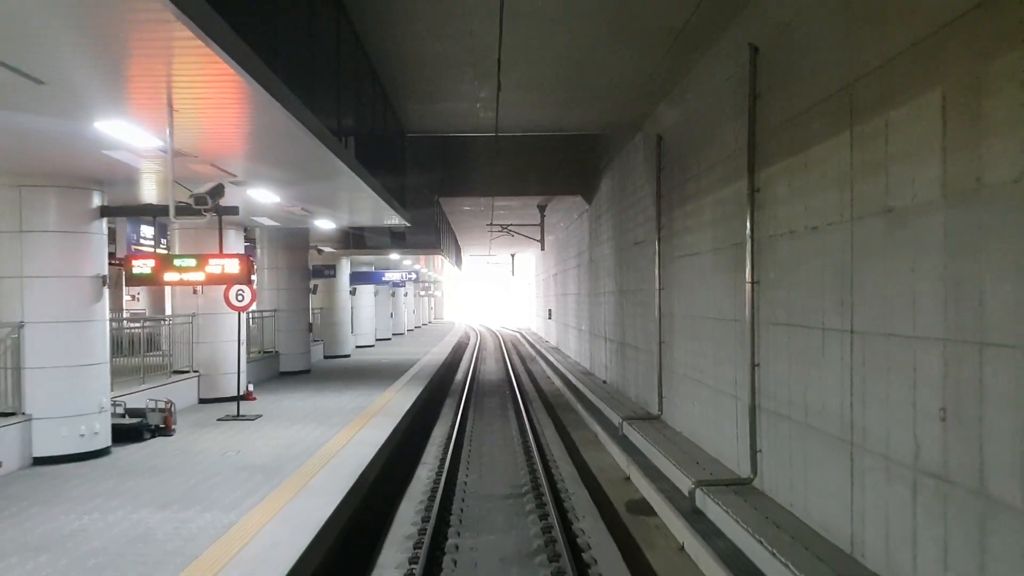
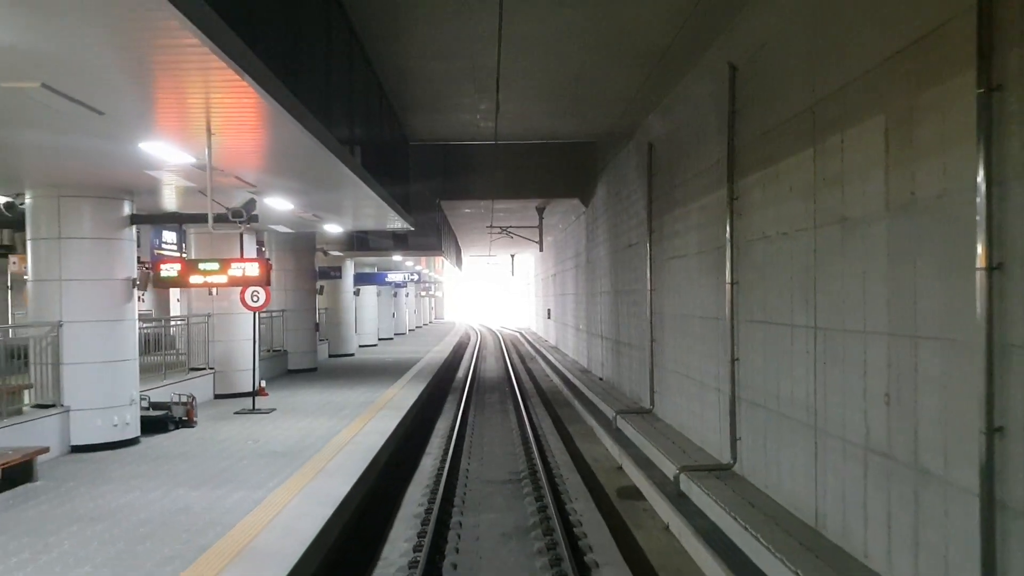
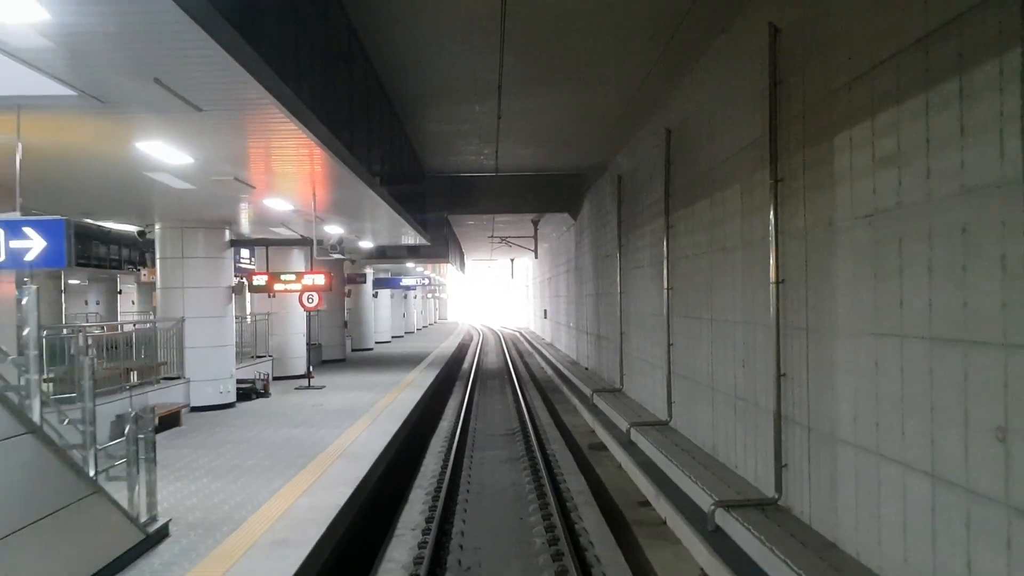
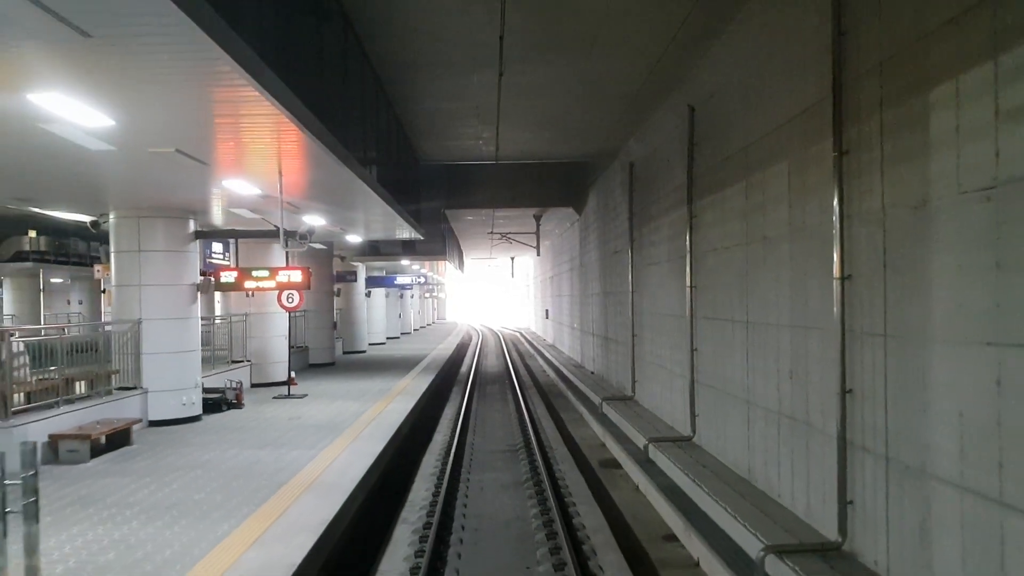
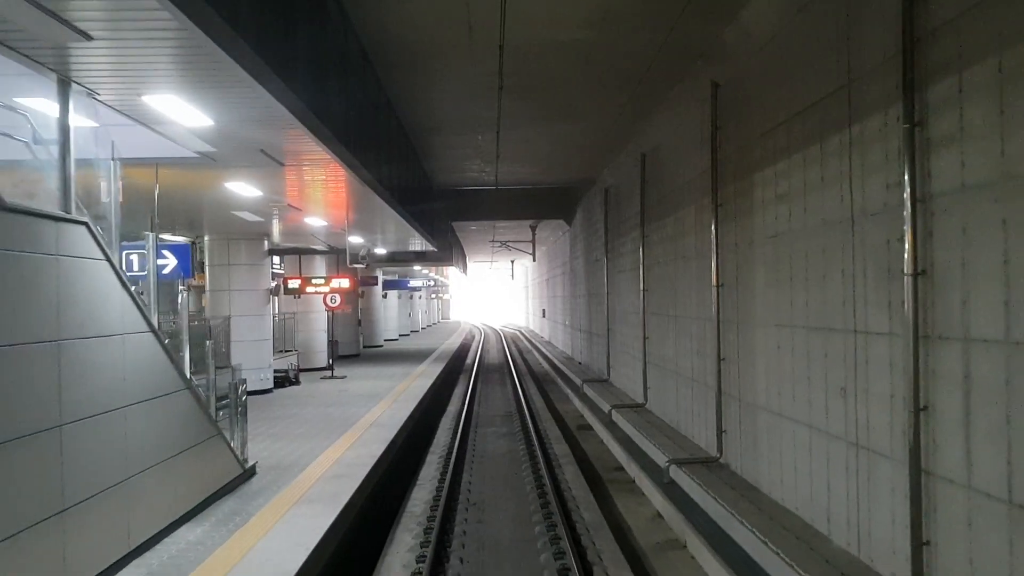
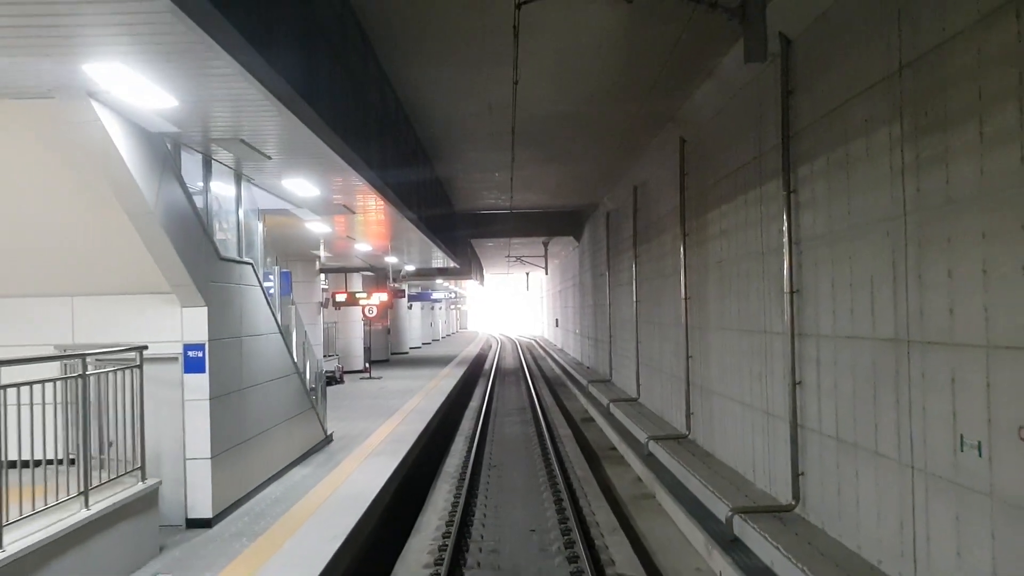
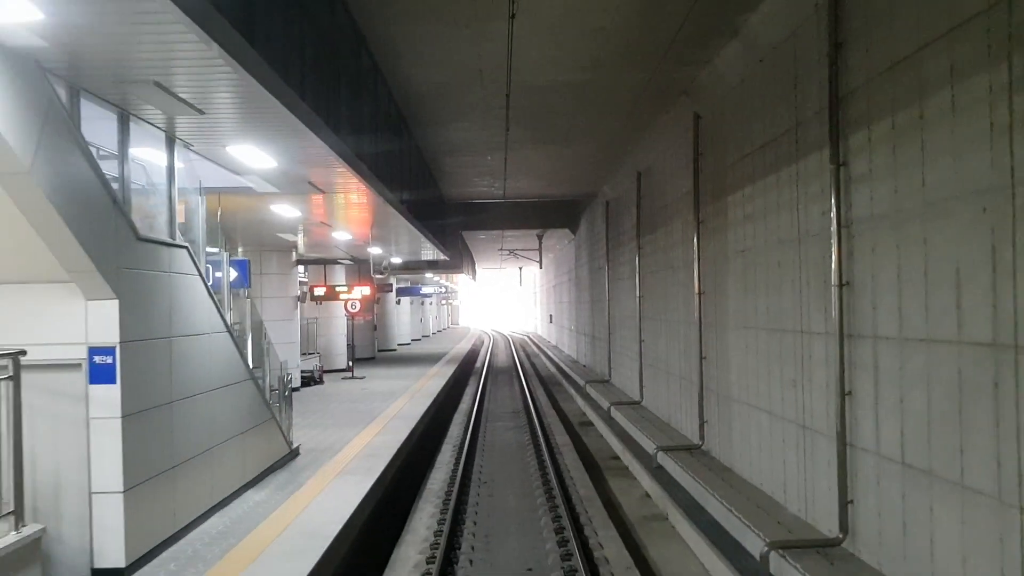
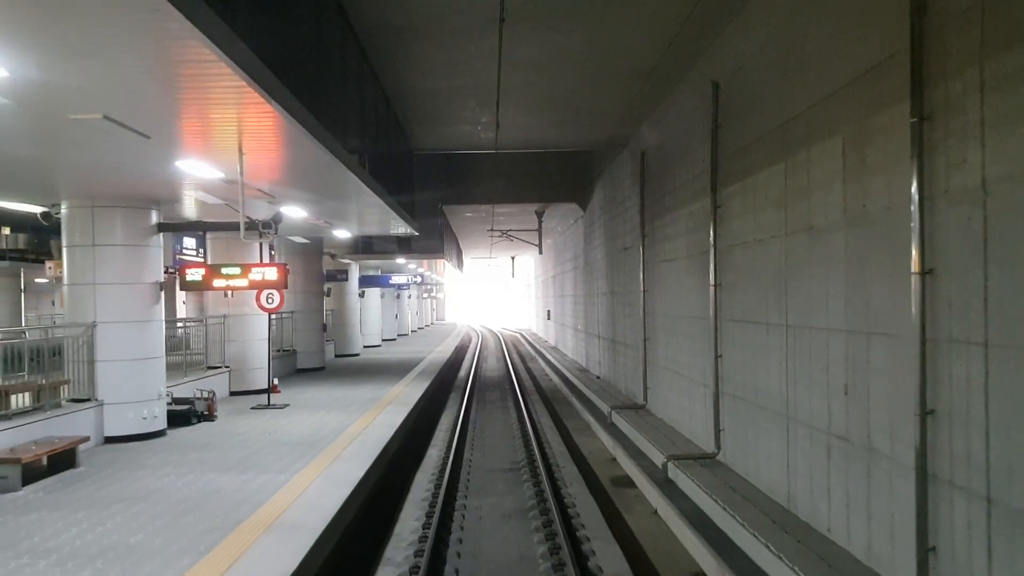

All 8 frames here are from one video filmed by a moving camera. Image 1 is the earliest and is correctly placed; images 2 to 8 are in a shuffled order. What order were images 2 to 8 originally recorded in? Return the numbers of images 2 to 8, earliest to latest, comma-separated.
2, 8, 4, 3, 5, 7, 6
